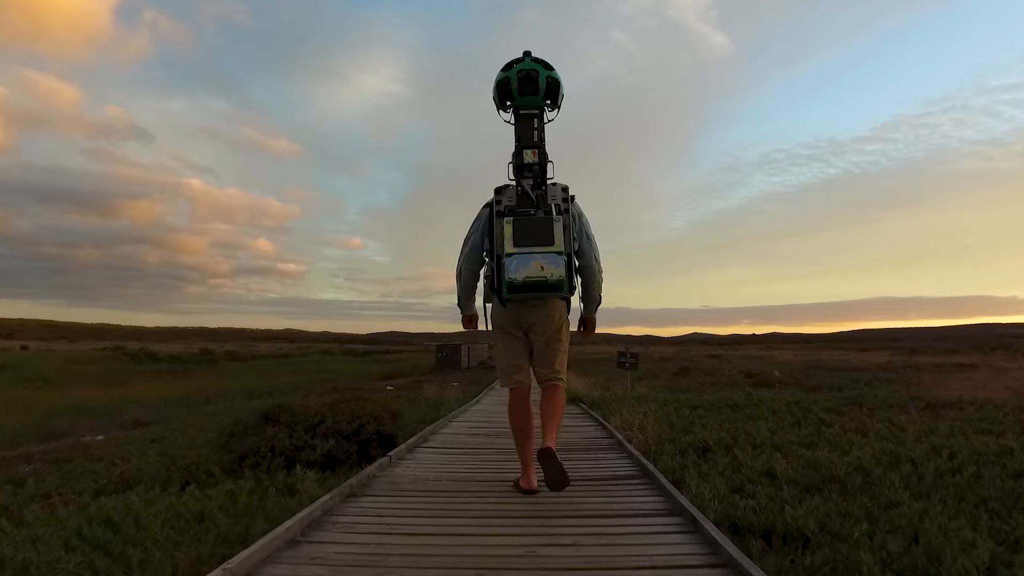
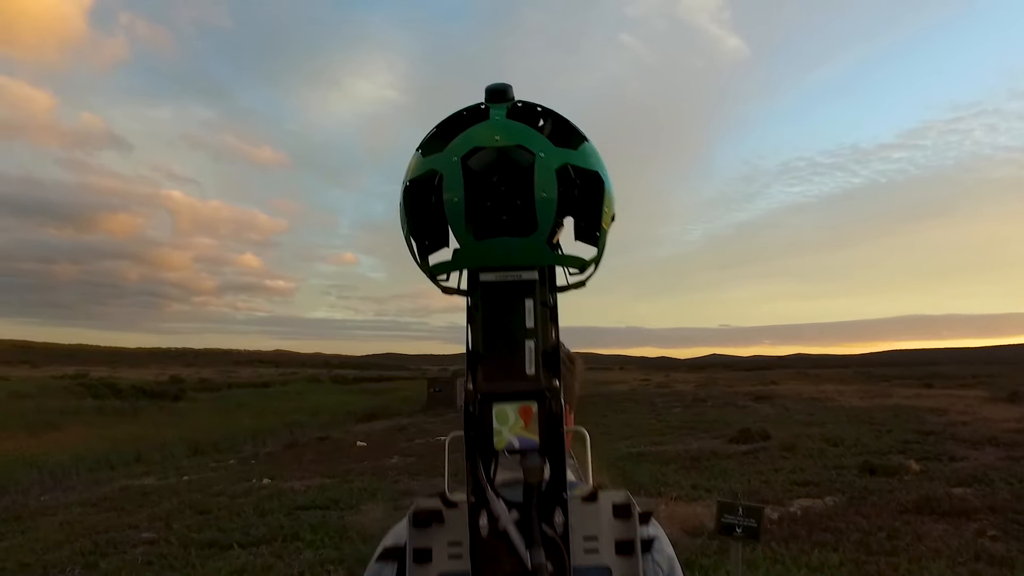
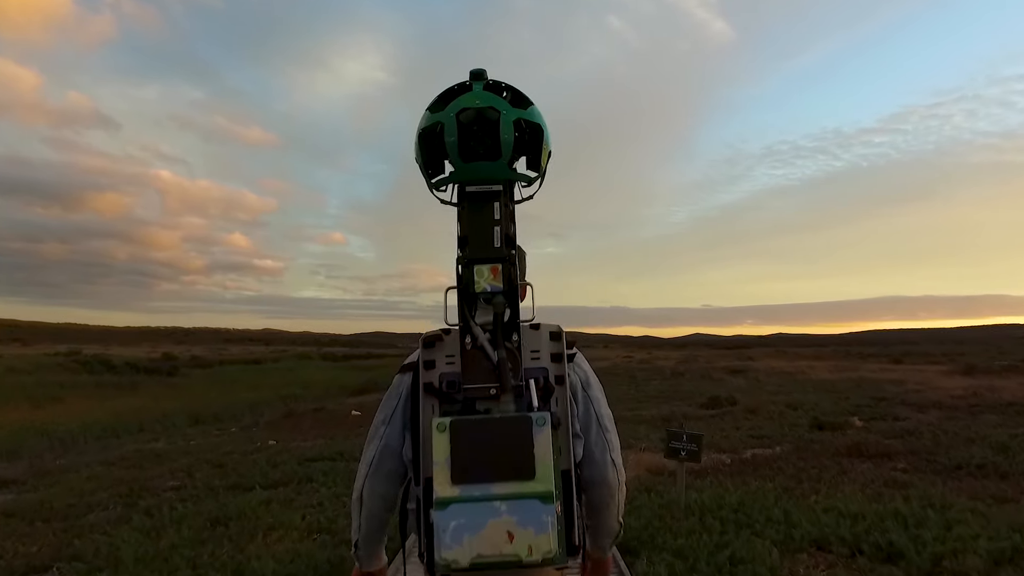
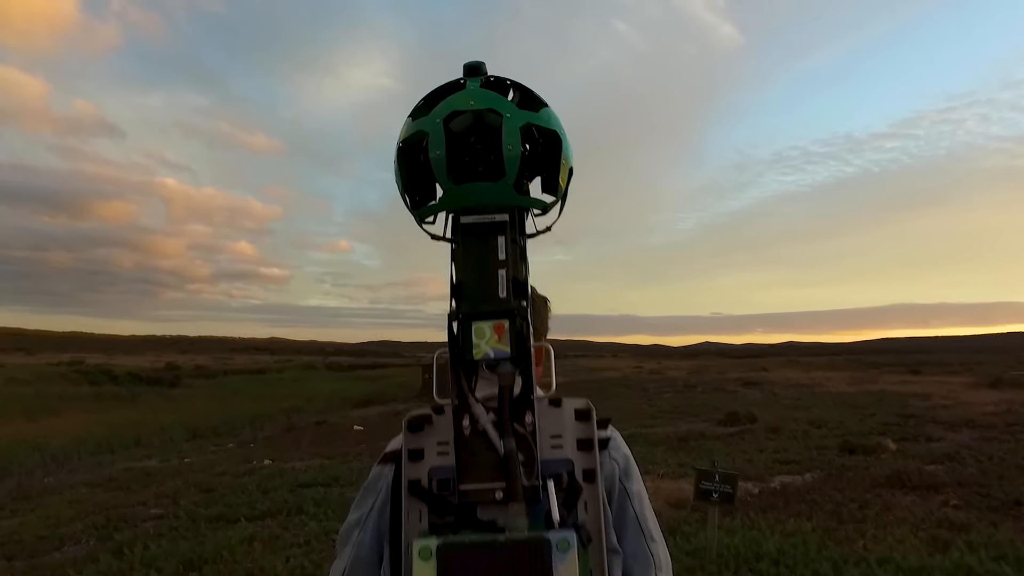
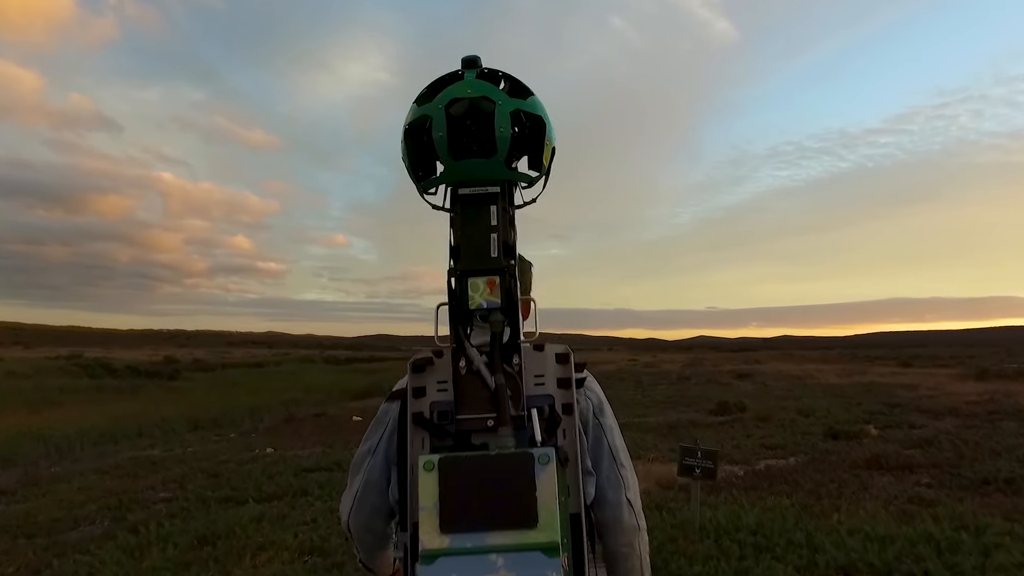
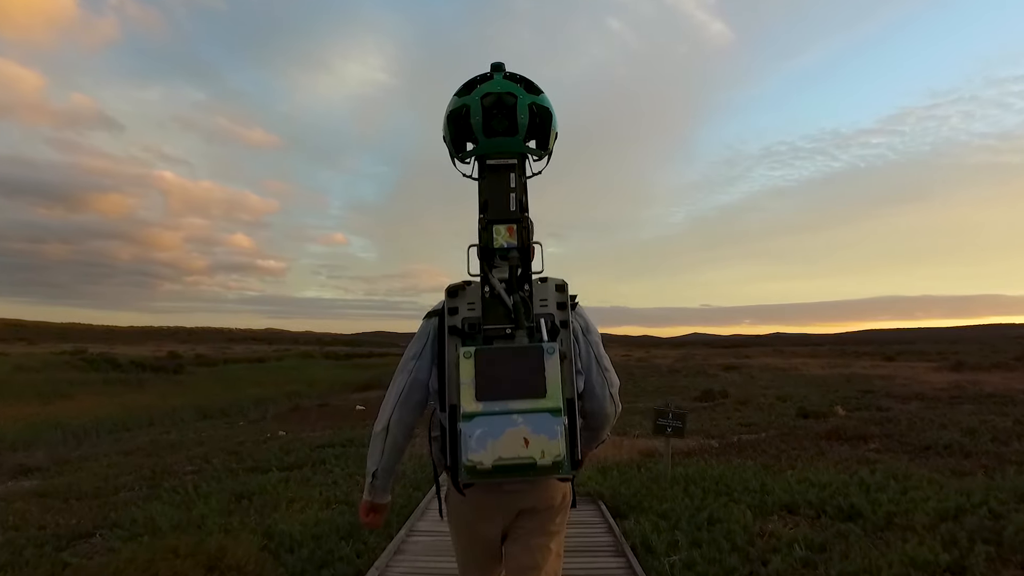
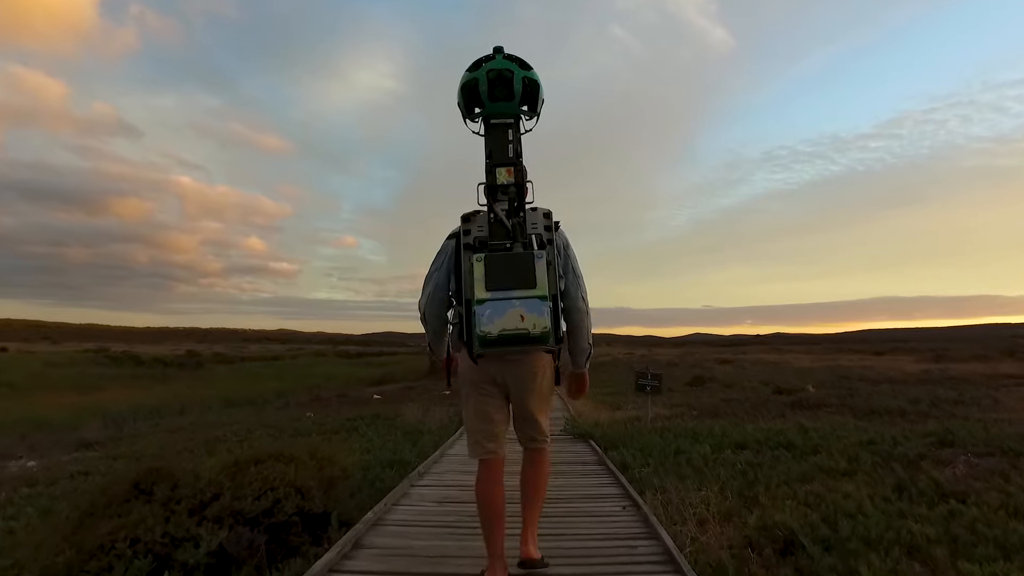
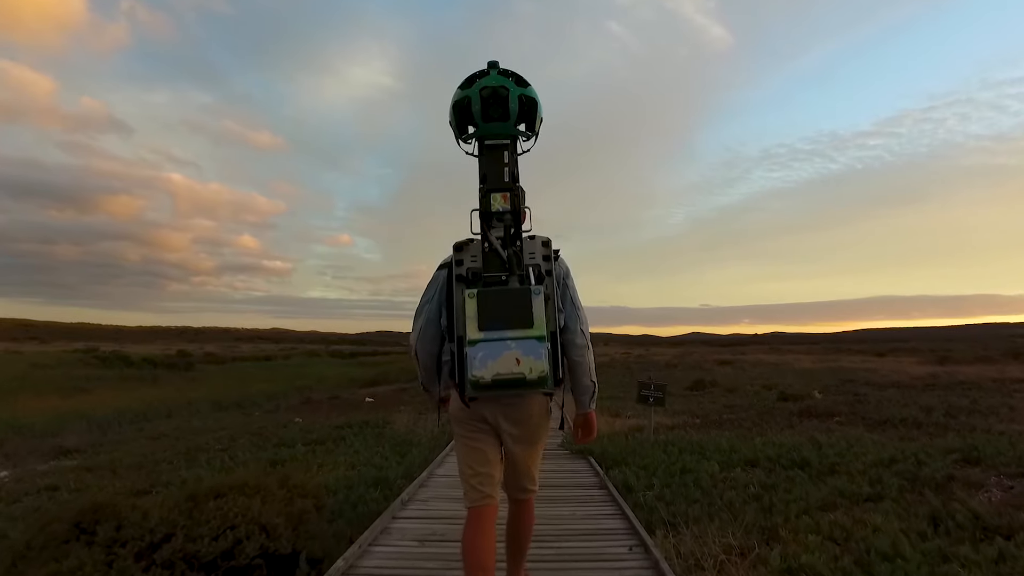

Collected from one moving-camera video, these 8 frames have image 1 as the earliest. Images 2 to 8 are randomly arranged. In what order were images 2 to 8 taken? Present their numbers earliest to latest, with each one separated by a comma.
7, 8, 6, 3, 5, 4, 2
